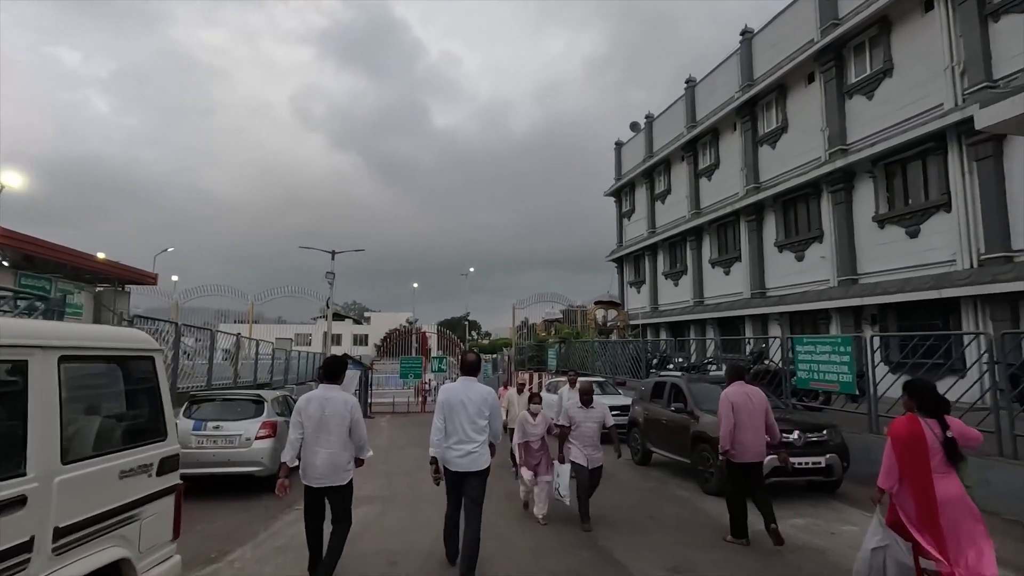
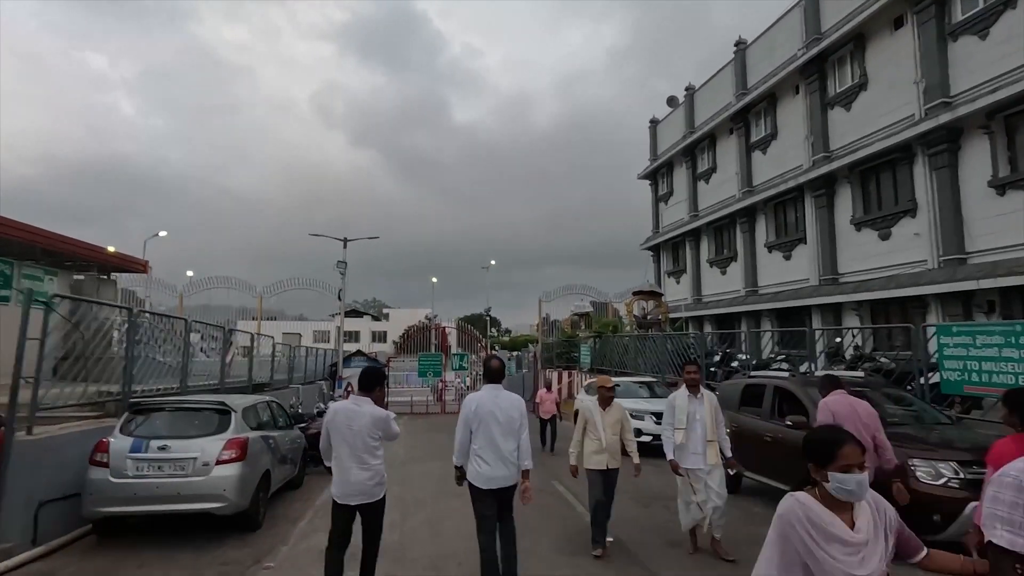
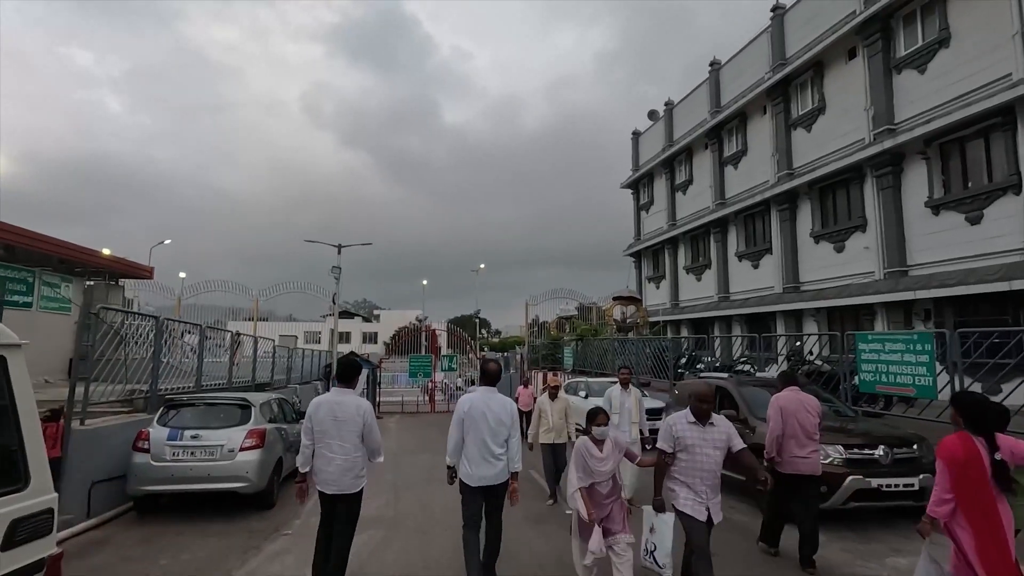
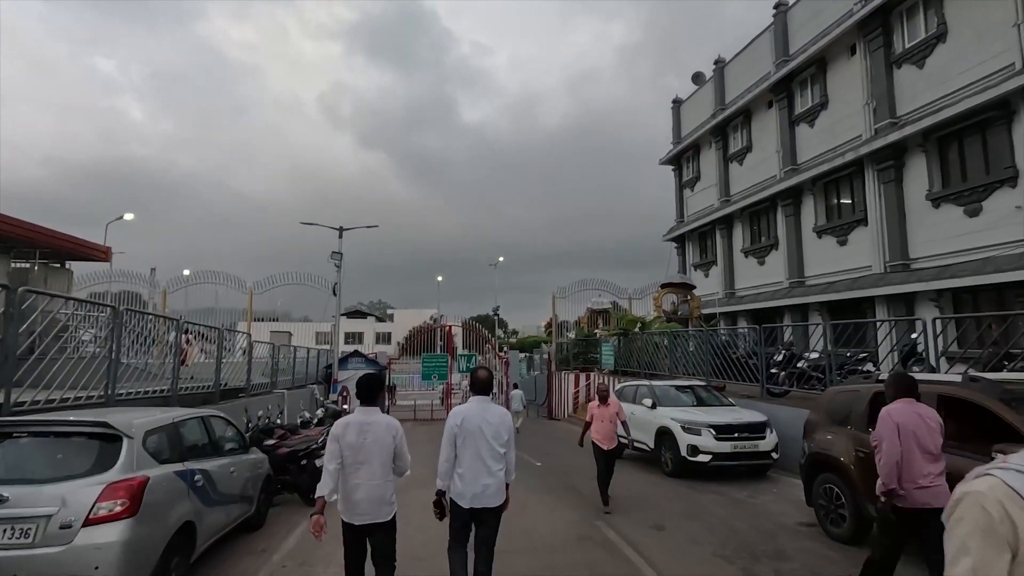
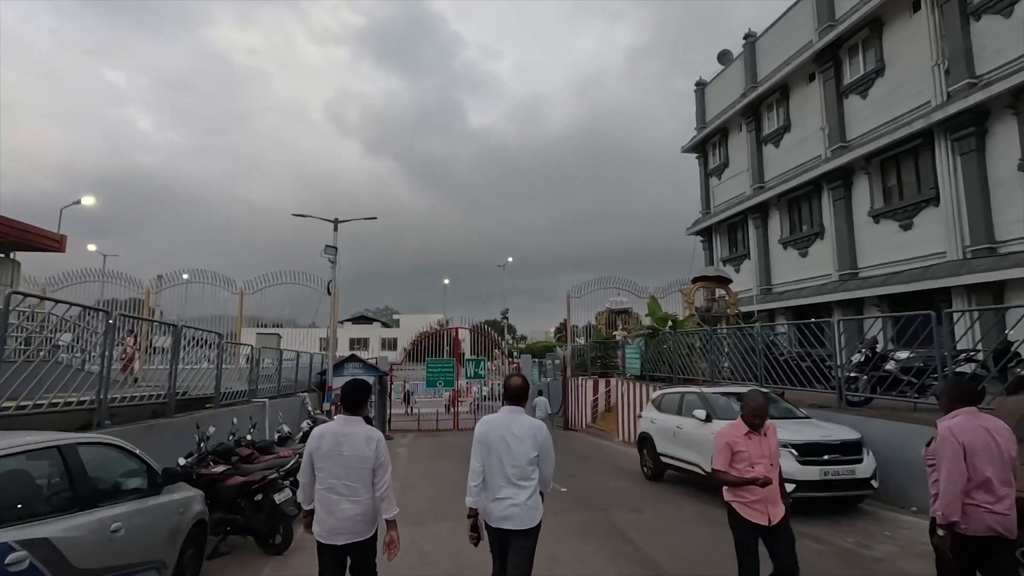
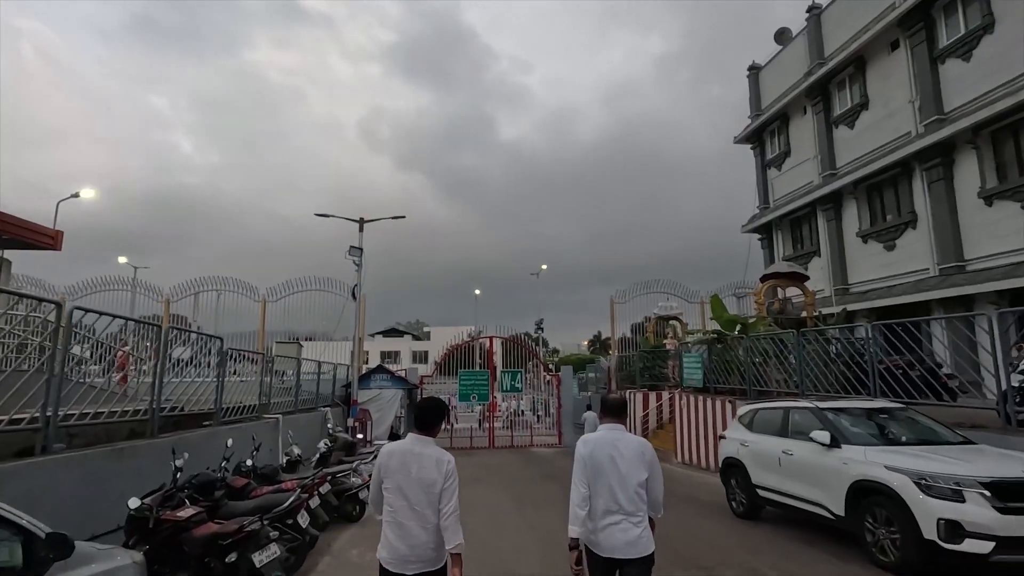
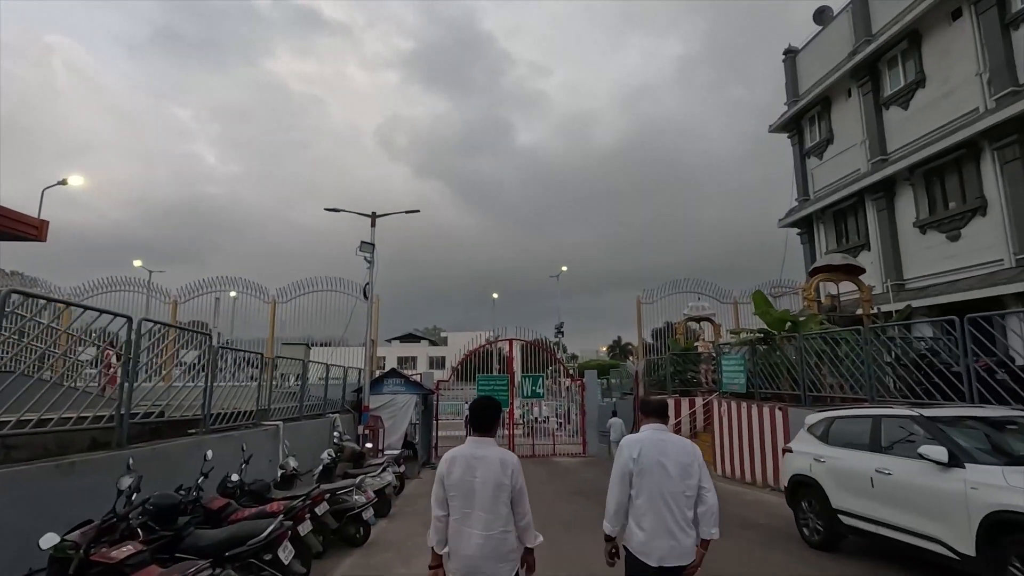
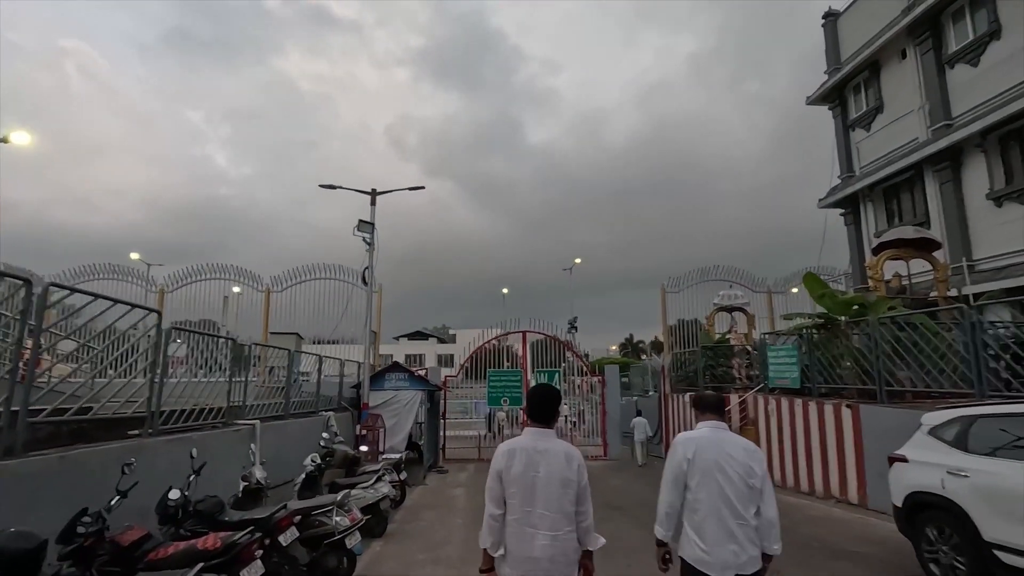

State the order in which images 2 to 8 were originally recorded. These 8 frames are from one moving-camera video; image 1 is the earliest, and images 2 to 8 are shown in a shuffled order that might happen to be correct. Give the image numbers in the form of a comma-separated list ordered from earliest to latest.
3, 2, 4, 5, 6, 7, 8
